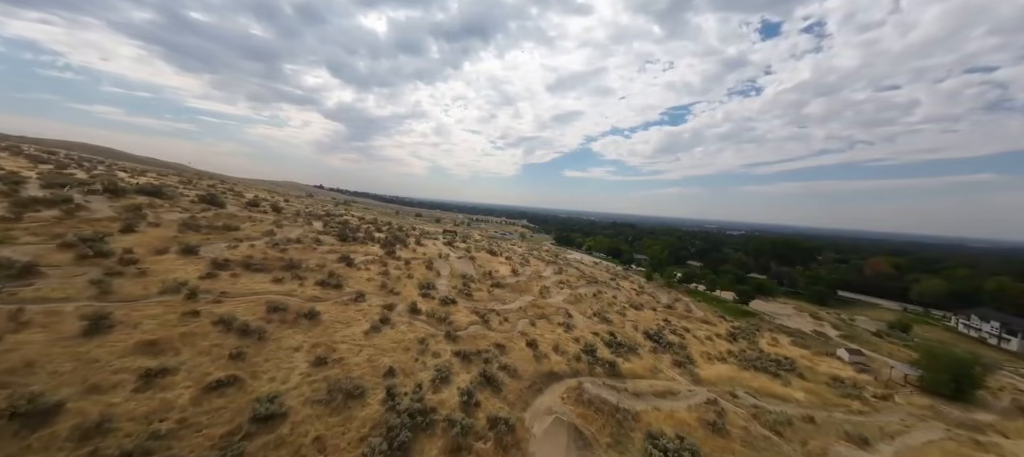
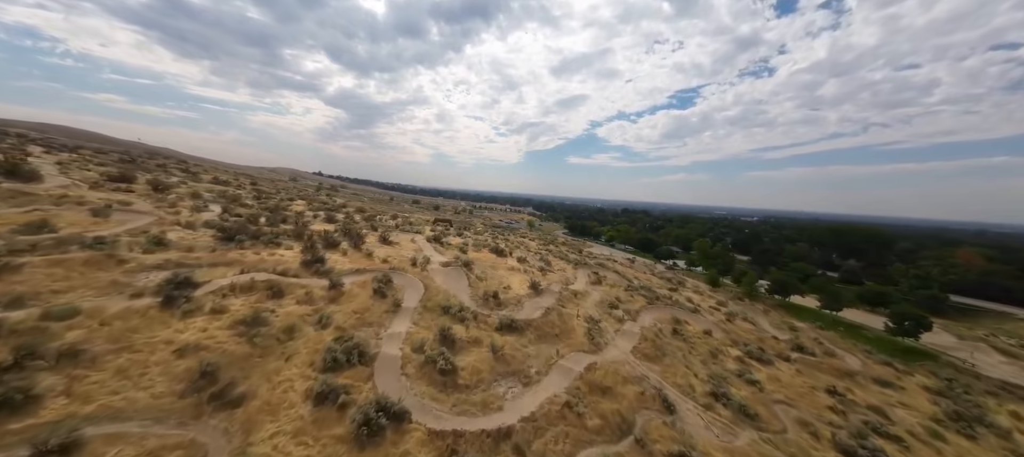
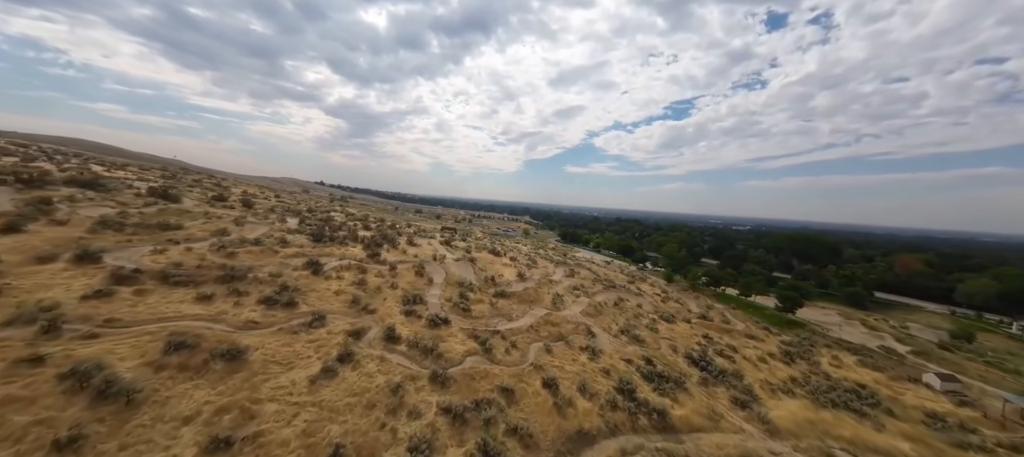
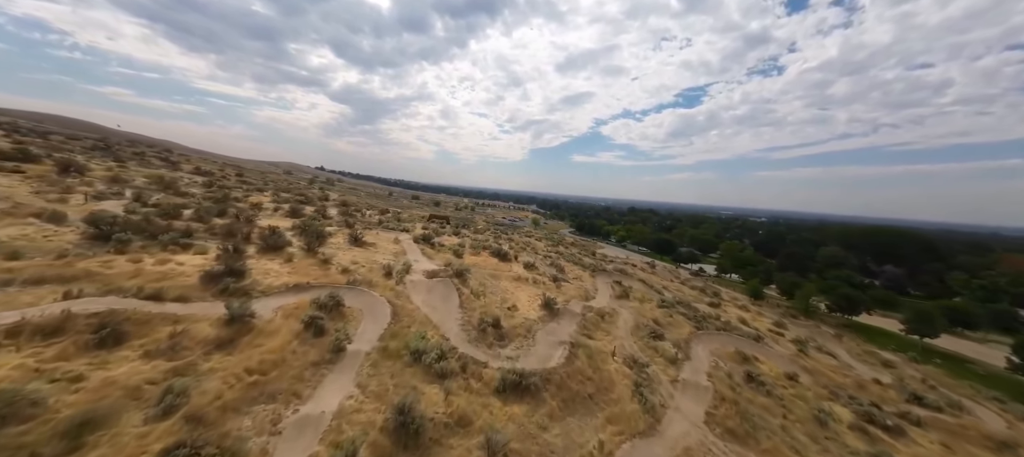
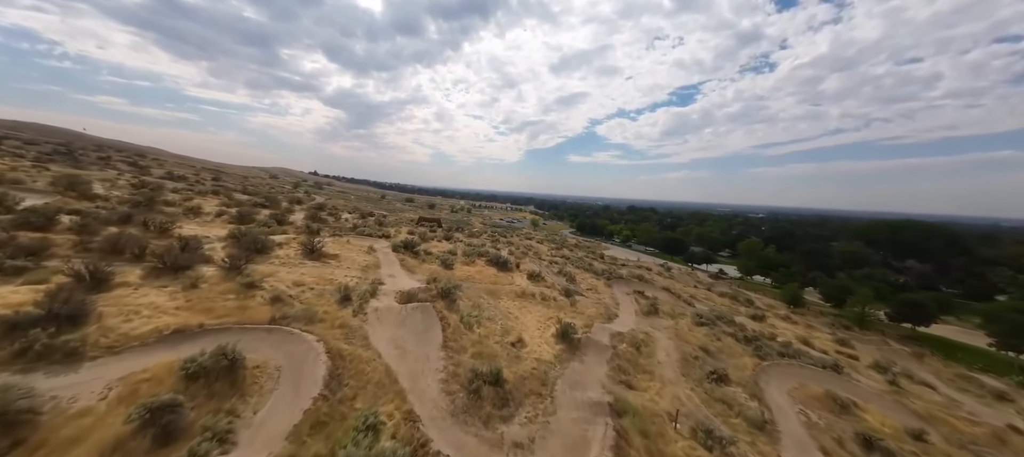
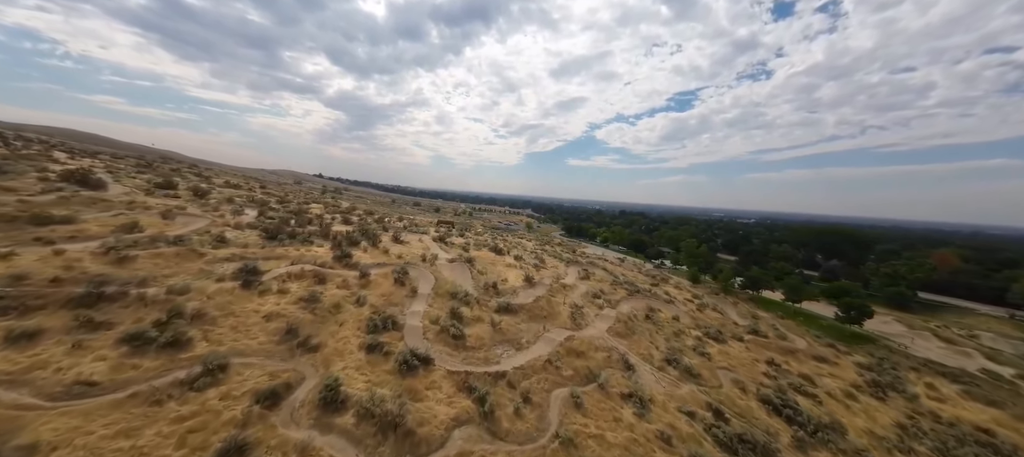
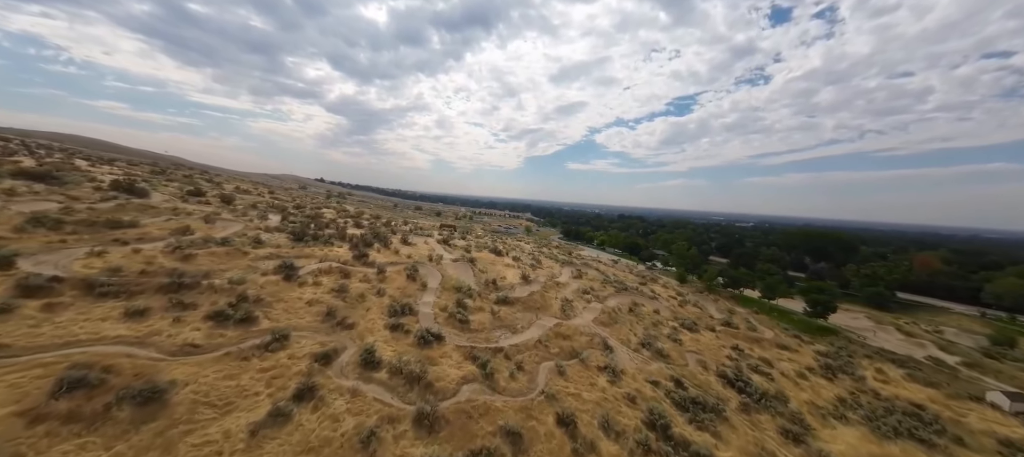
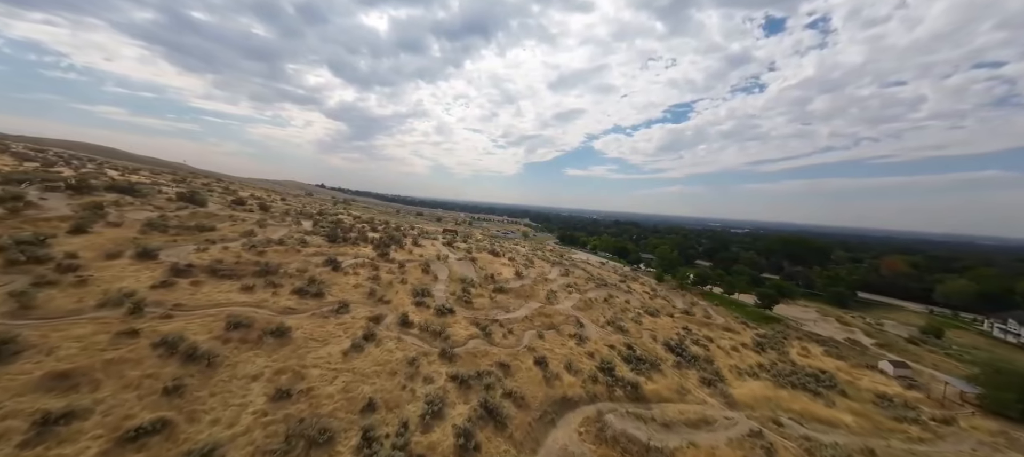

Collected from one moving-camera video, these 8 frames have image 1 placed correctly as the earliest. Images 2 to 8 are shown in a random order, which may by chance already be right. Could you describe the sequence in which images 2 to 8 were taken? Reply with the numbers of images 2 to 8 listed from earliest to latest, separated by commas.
8, 3, 7, 6, 2, 4, 5
